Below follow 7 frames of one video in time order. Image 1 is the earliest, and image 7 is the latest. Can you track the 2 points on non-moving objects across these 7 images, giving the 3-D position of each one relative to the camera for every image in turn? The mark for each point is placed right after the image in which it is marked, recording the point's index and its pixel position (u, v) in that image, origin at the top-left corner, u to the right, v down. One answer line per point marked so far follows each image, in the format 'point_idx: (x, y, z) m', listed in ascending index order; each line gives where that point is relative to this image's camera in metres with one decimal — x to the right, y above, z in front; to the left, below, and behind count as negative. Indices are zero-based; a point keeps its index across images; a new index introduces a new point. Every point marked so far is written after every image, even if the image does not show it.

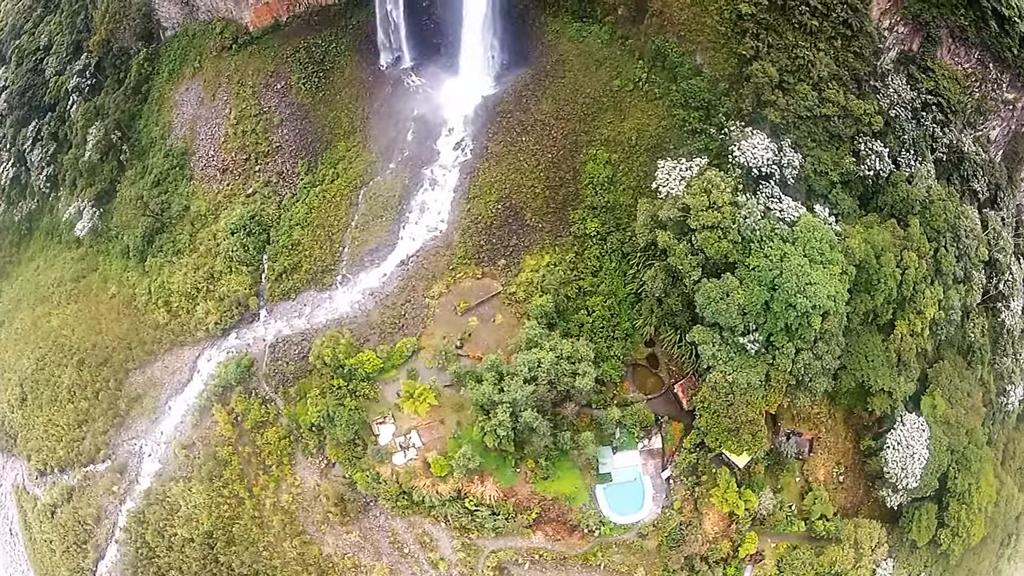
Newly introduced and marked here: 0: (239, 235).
0: (-18.1, +3.5, +19.7) m
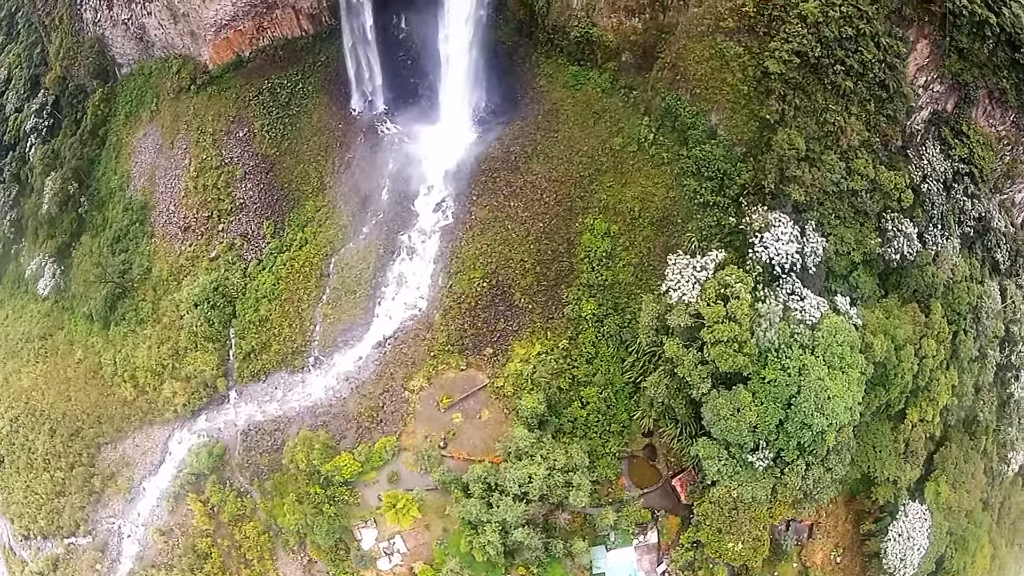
0: (-18.8, -1.3, +18.2) m
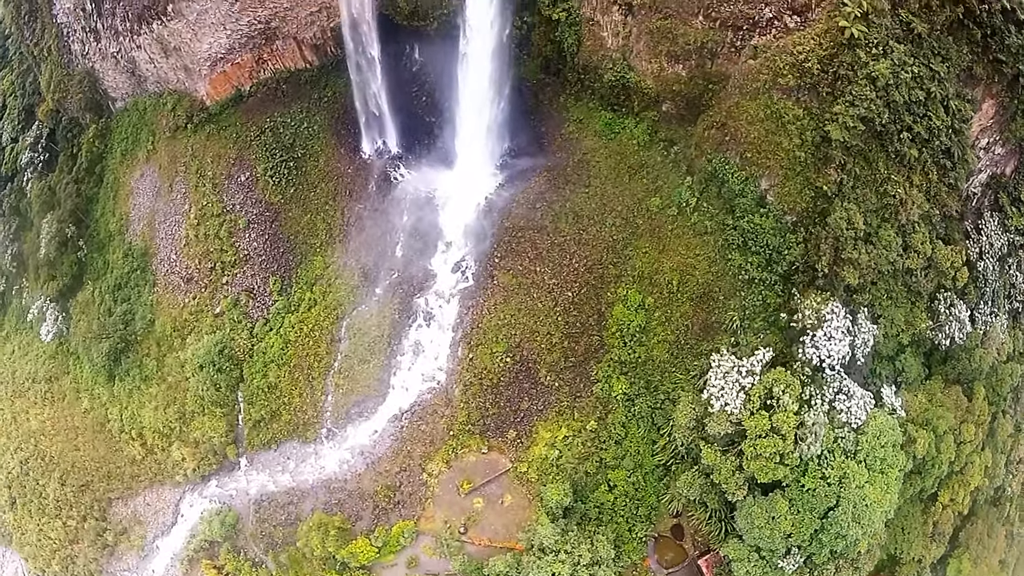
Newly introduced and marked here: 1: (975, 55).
0: (-17.5, -4.8, +17.4) m
1: (+20.8, +10.5, +13.5) m
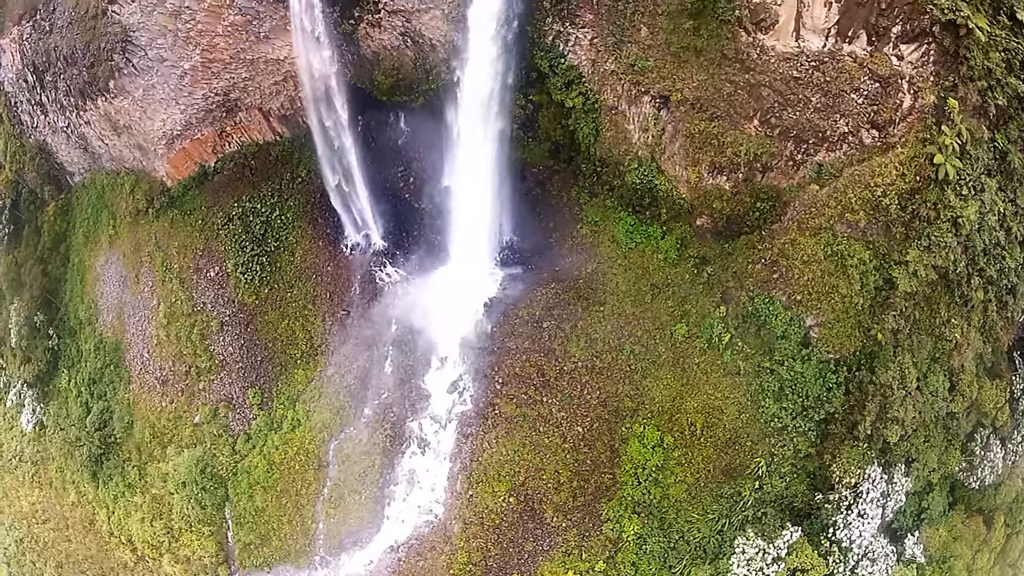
0: (-17.3, -10.9, +16.3) m
1: (+21.0, +3.9, +11.0) m
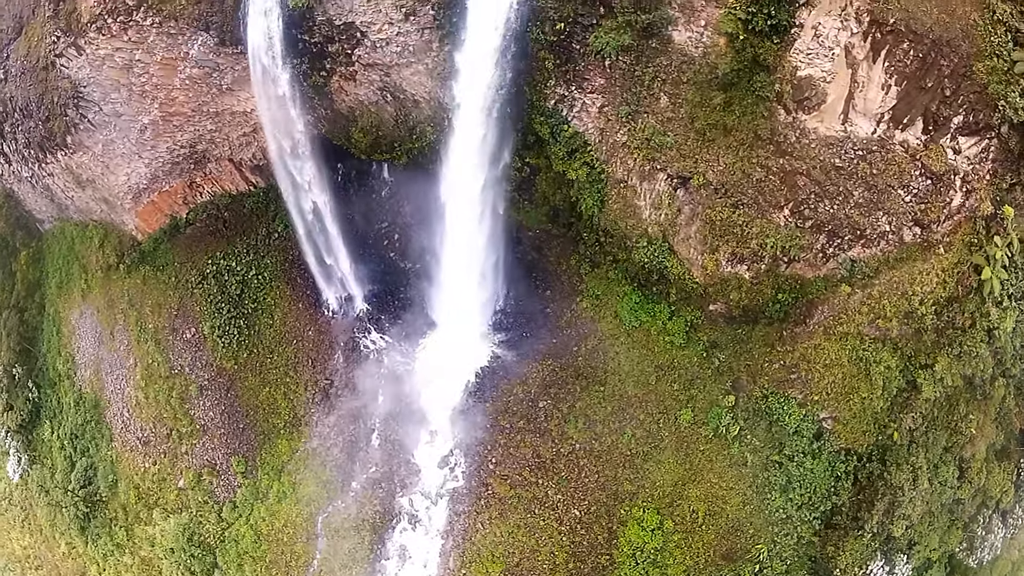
0: (-17.6, -14.3, +16.0) m
1: (+20.8, +0.2, +9.9) m
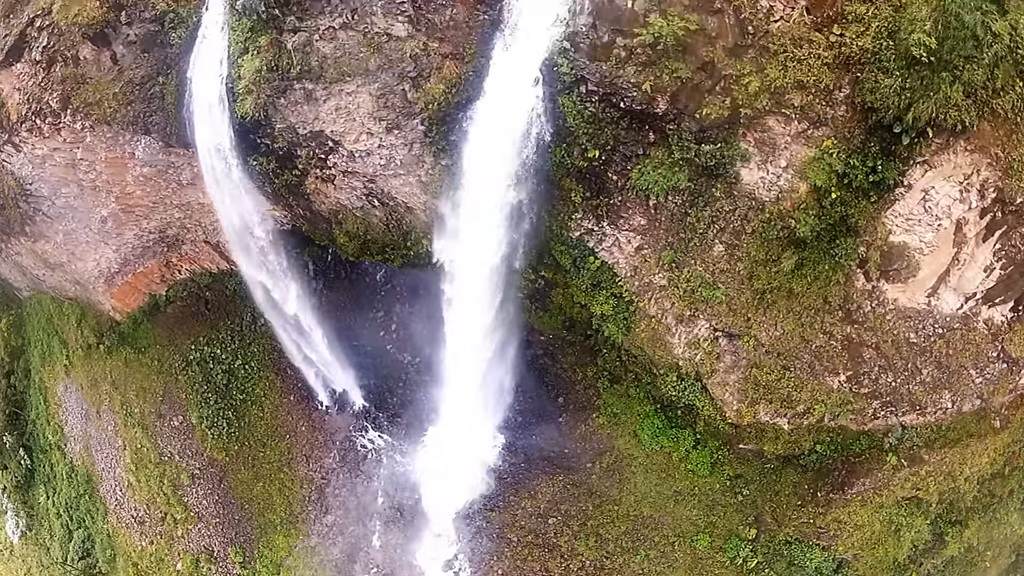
0: (-17.4, -18.5, +15.9) m
1: (+21.2, -5.2, +8.8) m
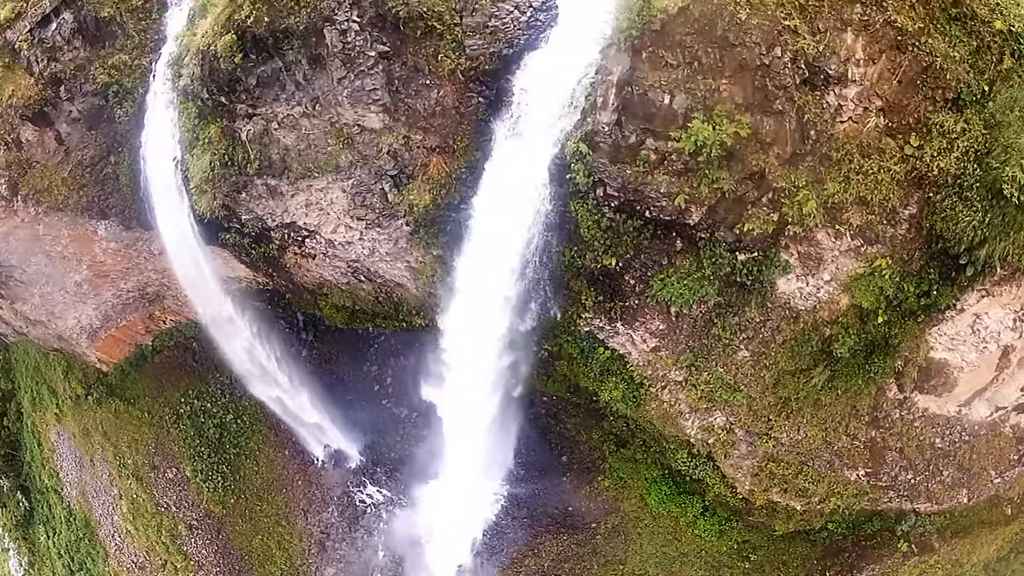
0: (-17.1, -20.9, +16.2) m
1: (+21.5, -7.7, +8.8) m
